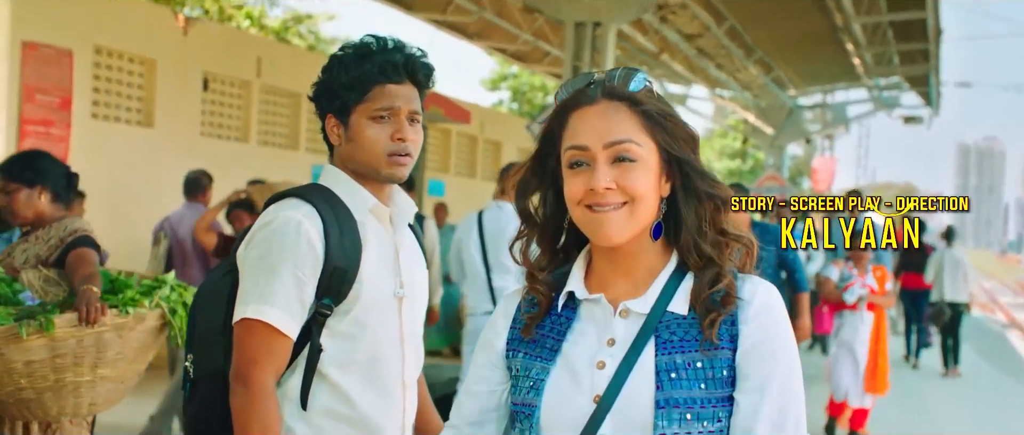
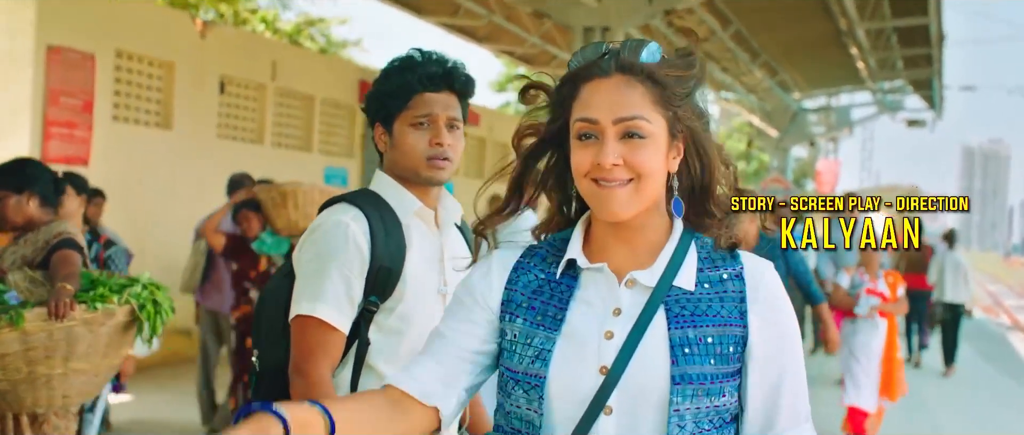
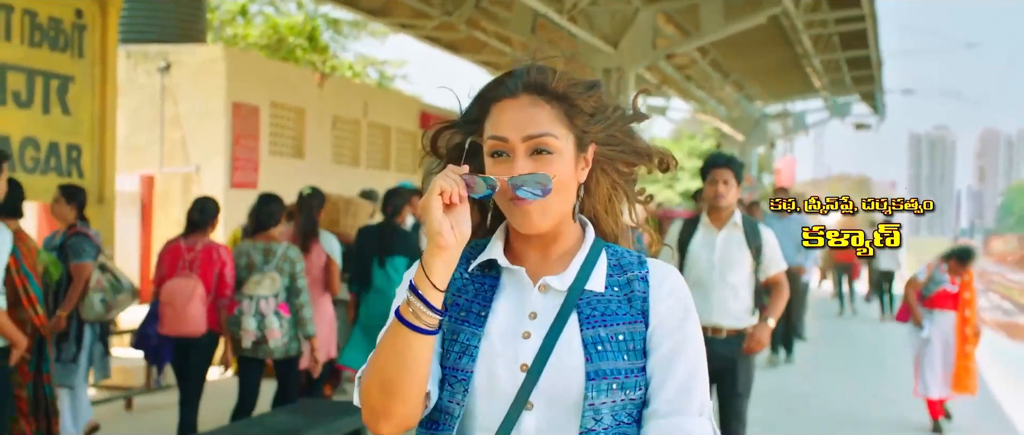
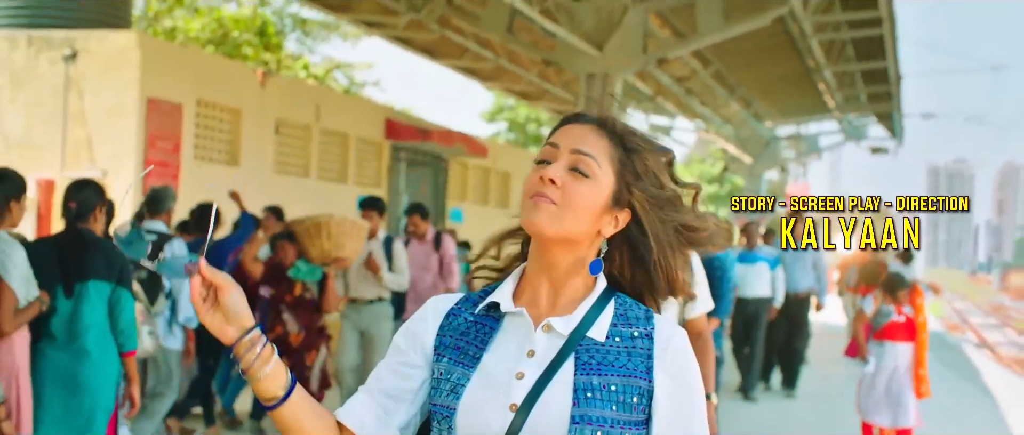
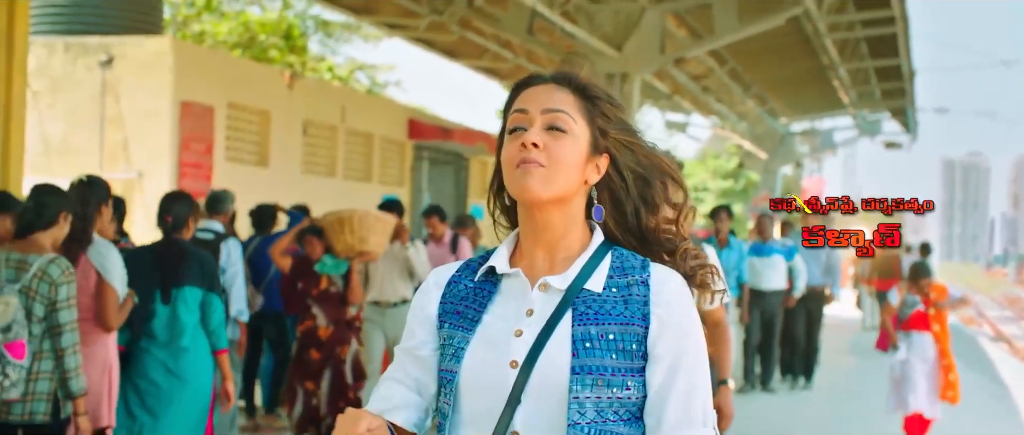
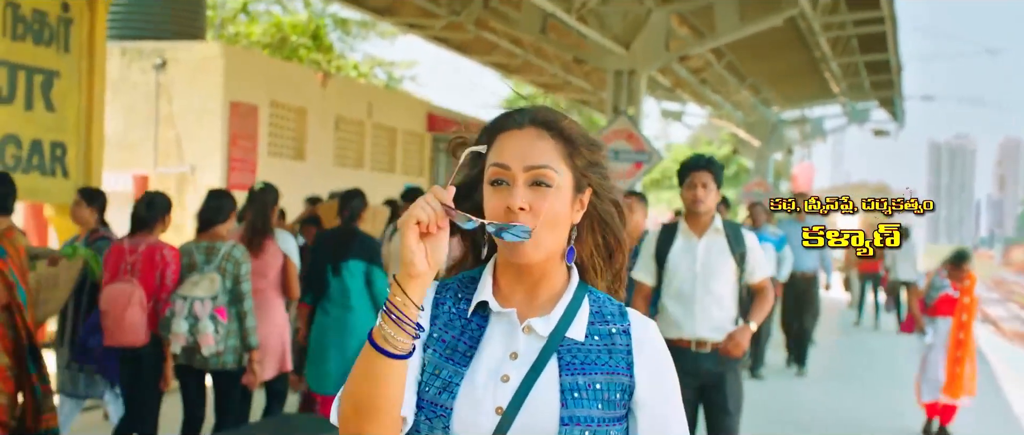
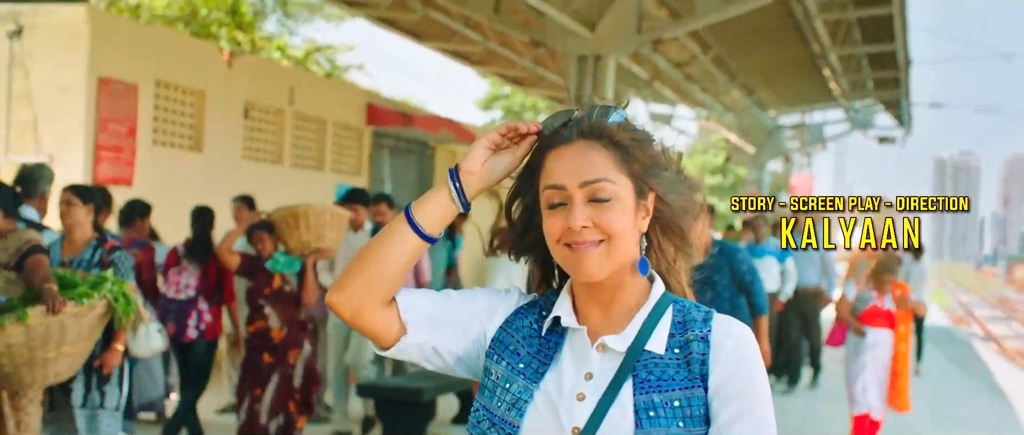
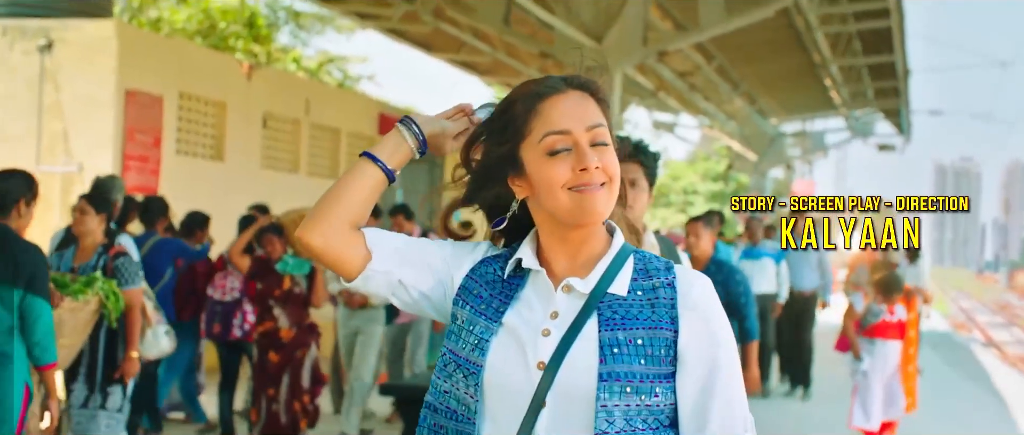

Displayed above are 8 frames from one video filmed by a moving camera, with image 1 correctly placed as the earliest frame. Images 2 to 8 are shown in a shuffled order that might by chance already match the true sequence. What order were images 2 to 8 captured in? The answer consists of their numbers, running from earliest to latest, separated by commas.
2, 7, 8, 4, 5, 6, 3
